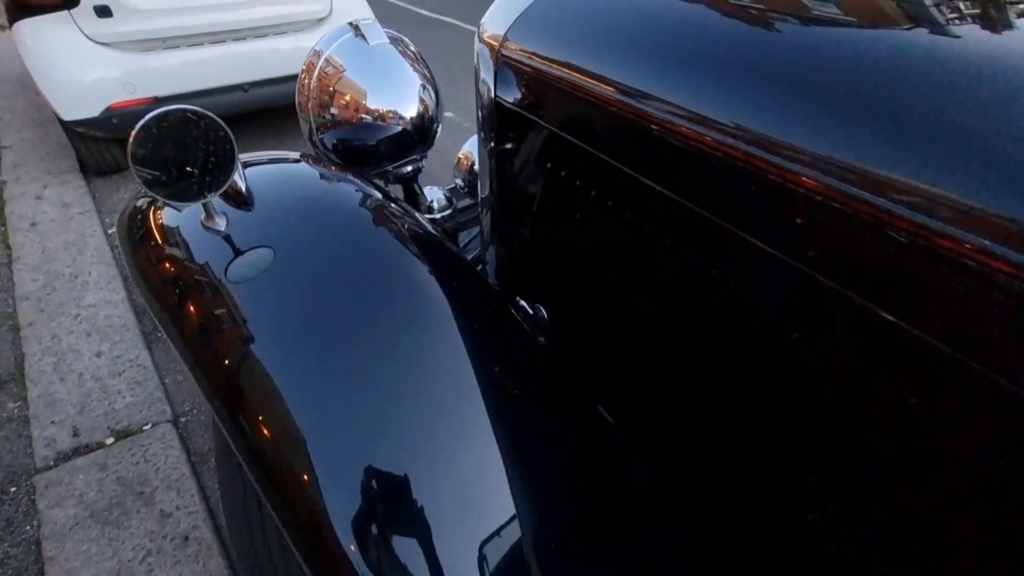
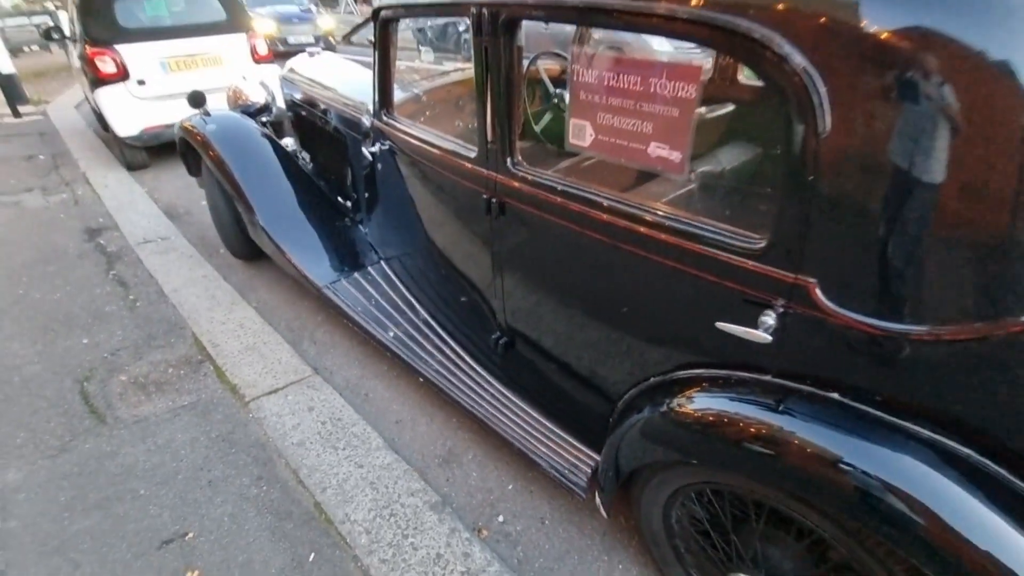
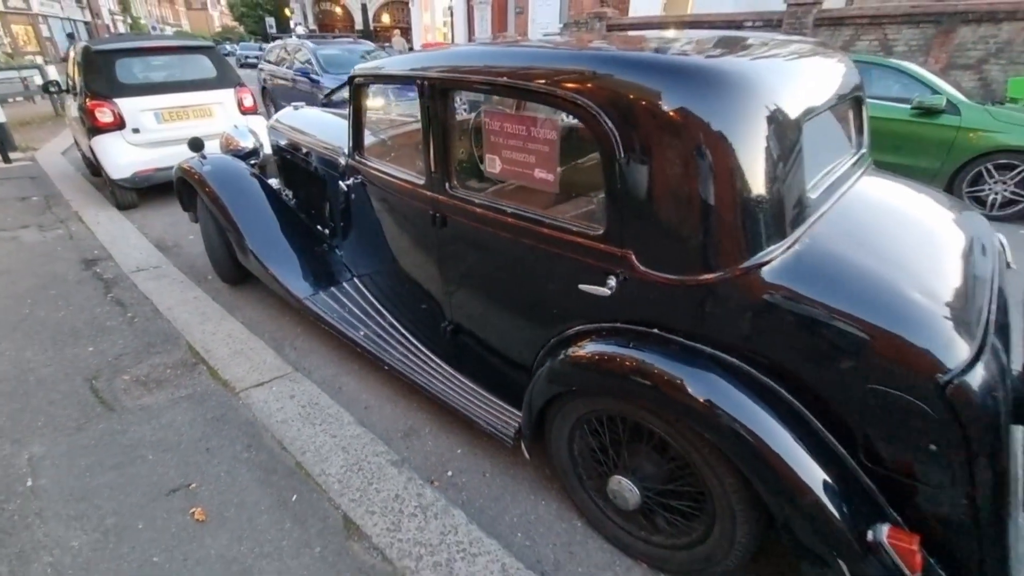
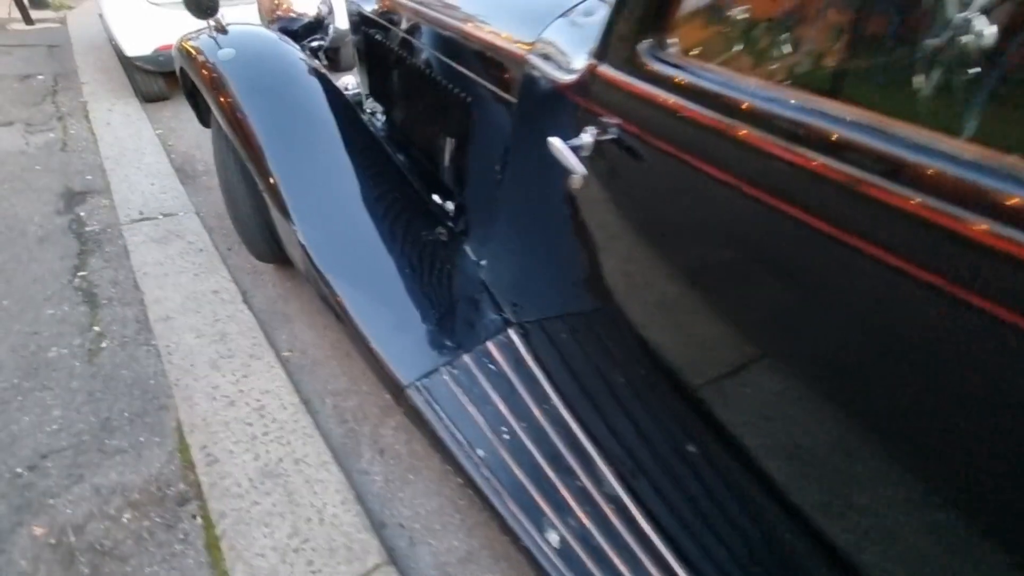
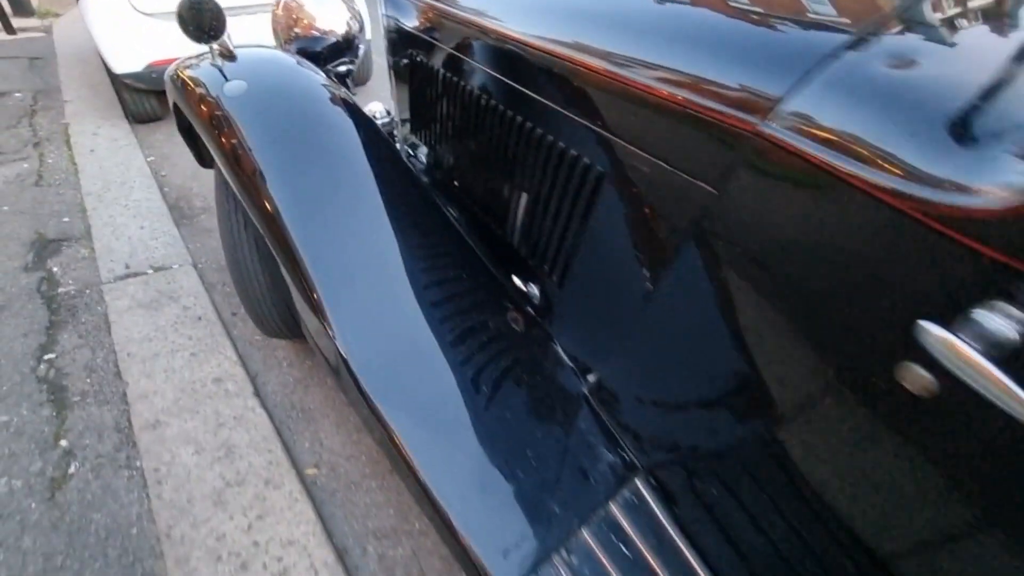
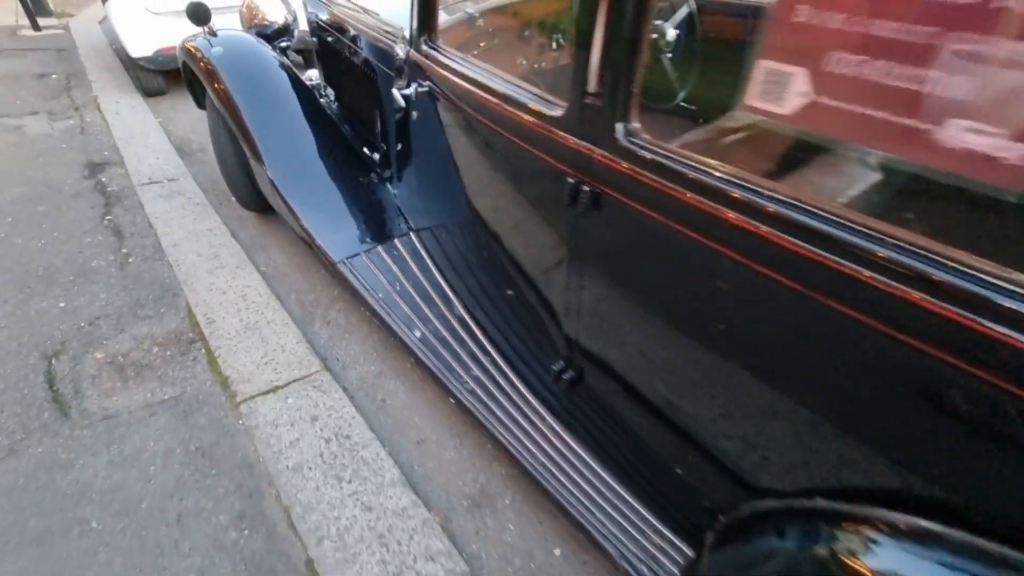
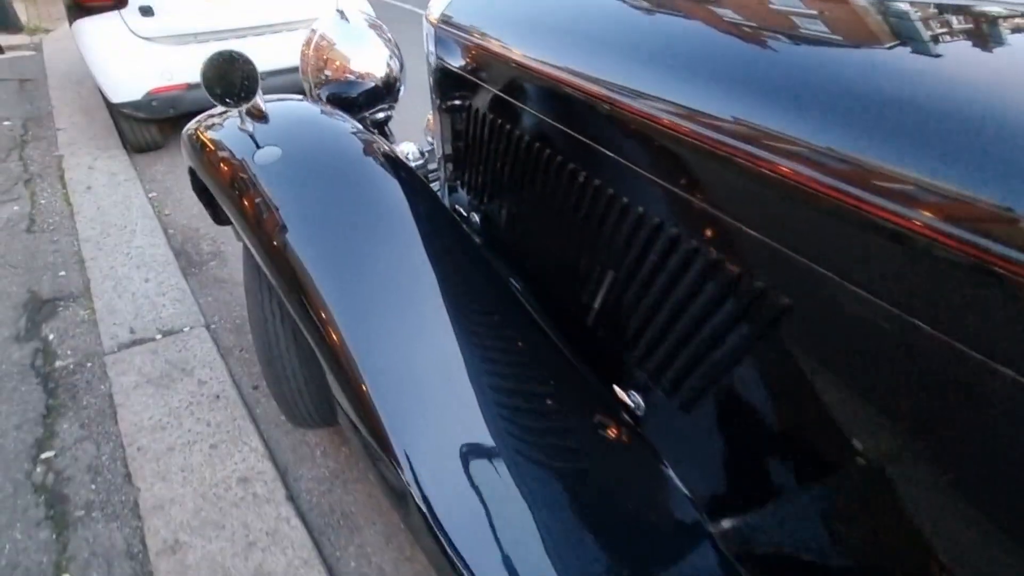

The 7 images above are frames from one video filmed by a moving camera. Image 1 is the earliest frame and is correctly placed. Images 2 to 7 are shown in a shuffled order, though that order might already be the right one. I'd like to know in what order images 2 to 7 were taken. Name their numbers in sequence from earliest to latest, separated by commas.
7, 5, 4, 6, 2, 3
